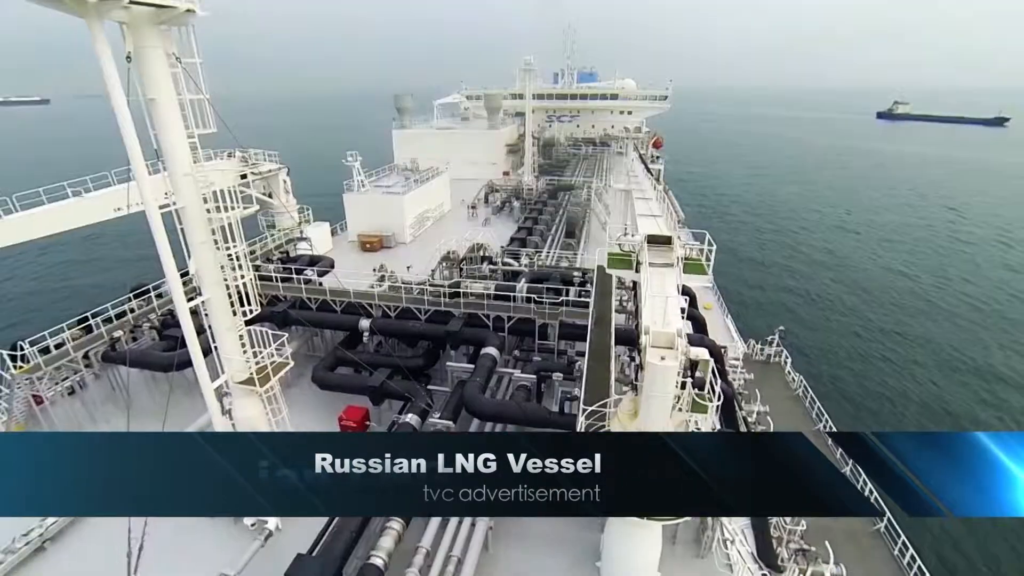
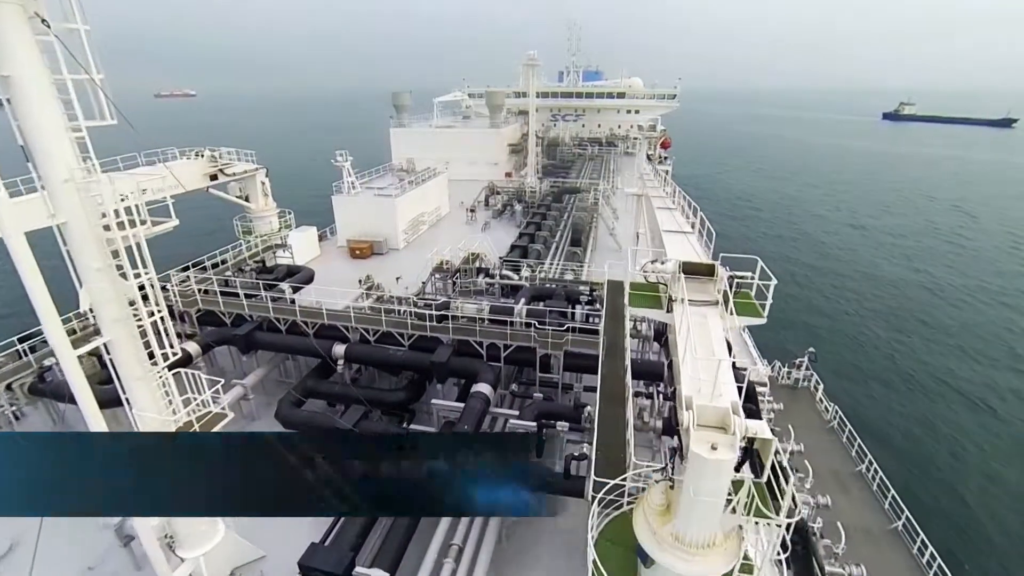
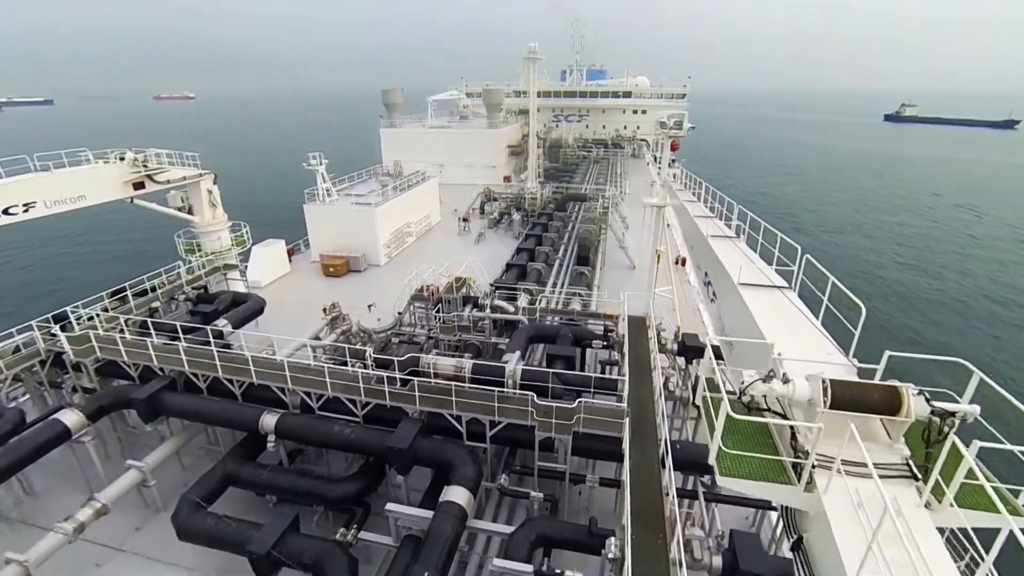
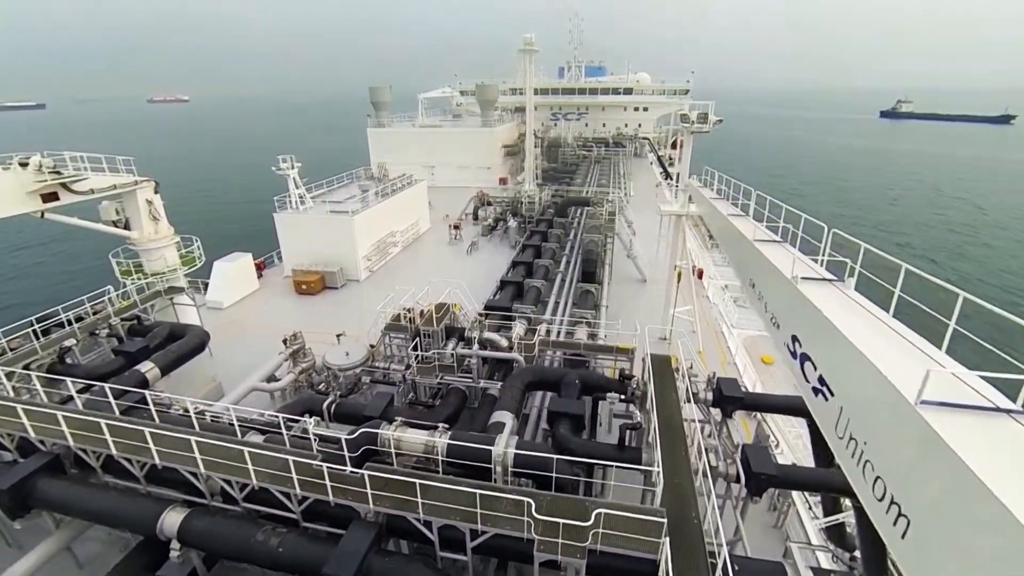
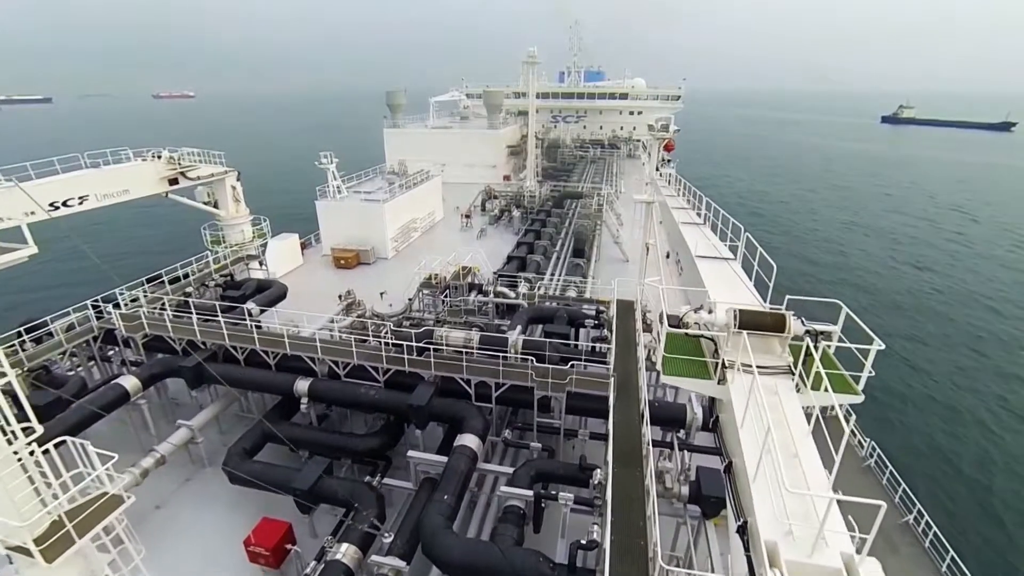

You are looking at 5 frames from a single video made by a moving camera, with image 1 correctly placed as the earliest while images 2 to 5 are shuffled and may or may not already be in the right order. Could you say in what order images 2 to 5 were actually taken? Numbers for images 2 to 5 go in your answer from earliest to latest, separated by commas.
2, 5, 3, 4
